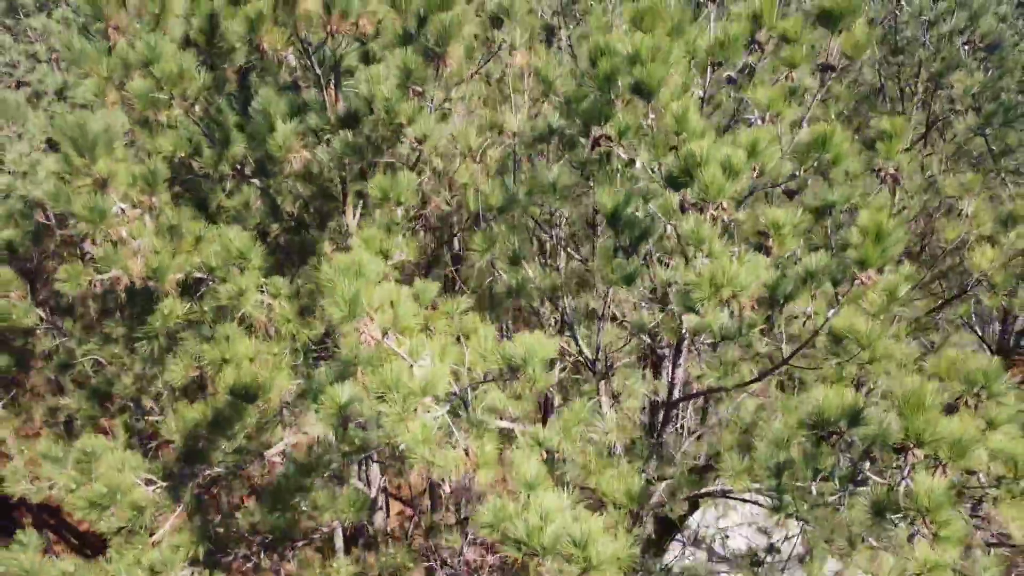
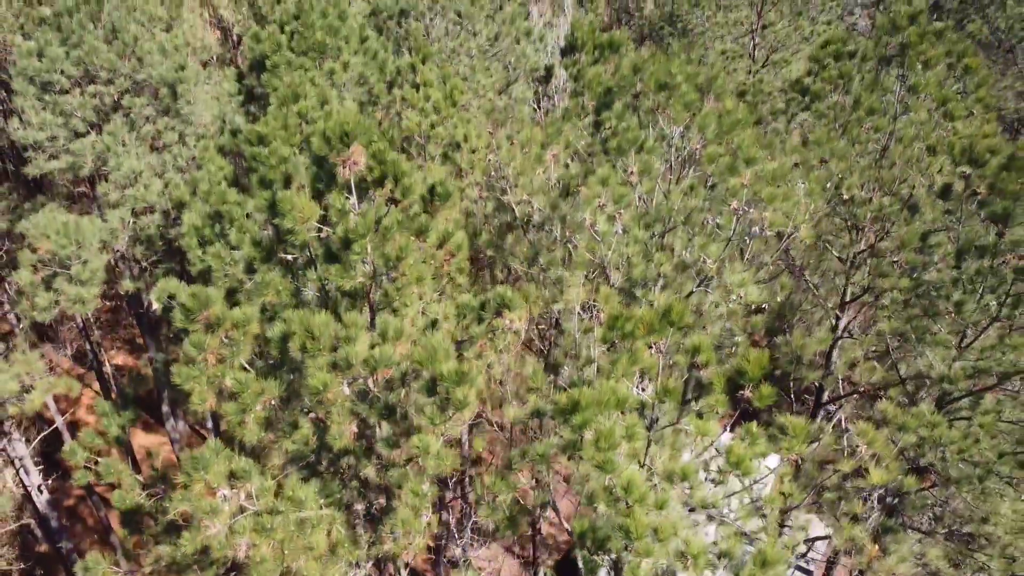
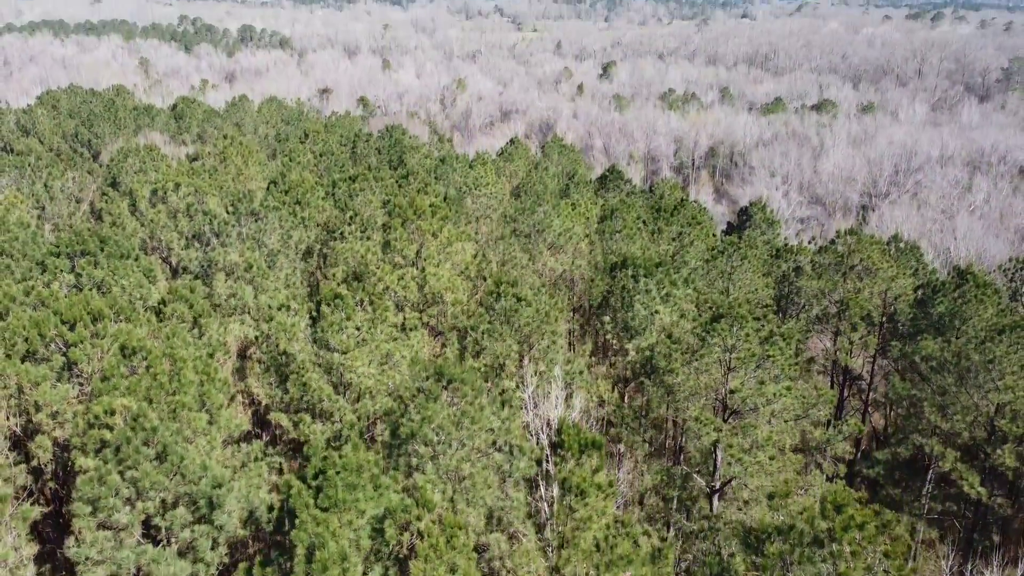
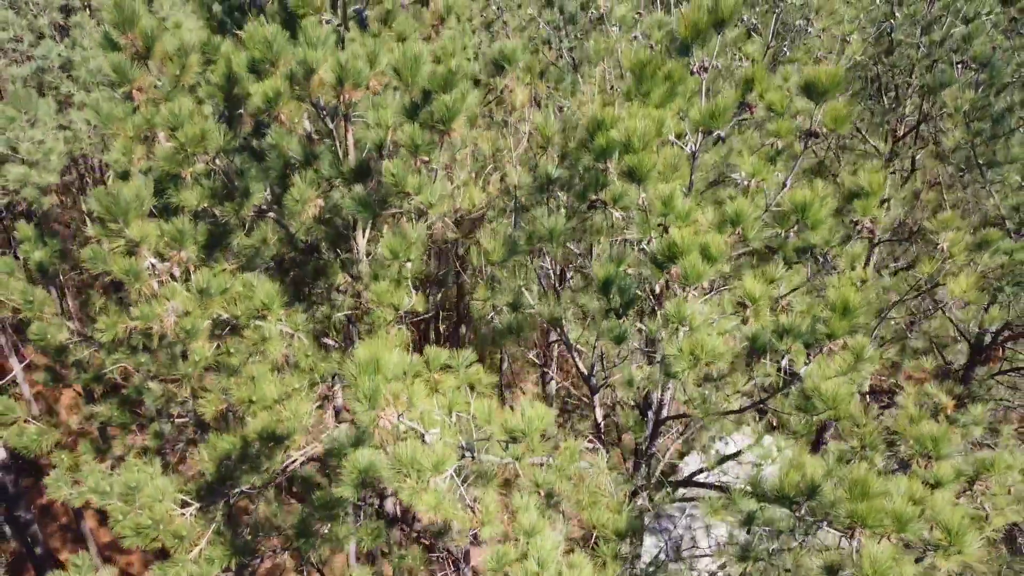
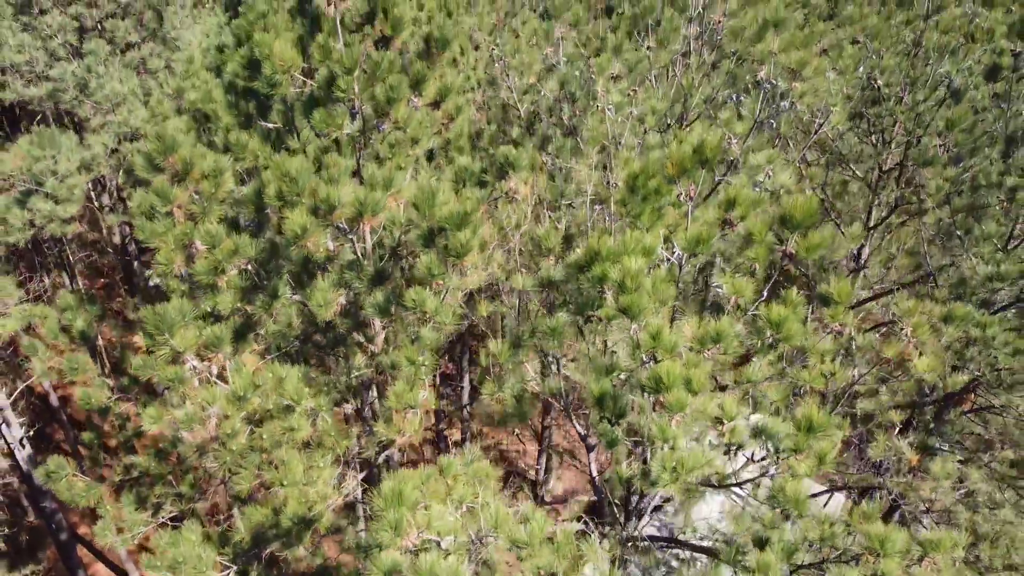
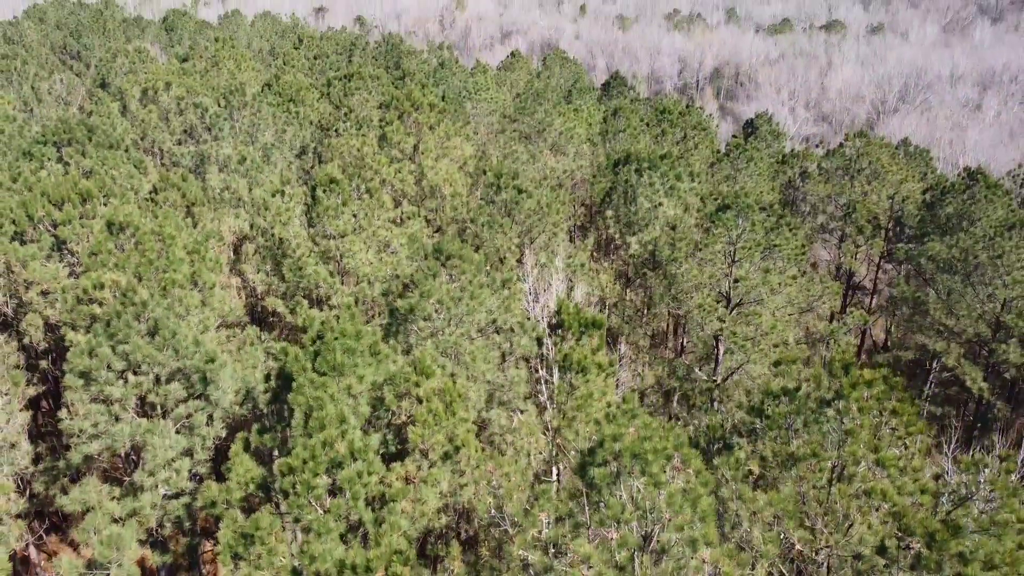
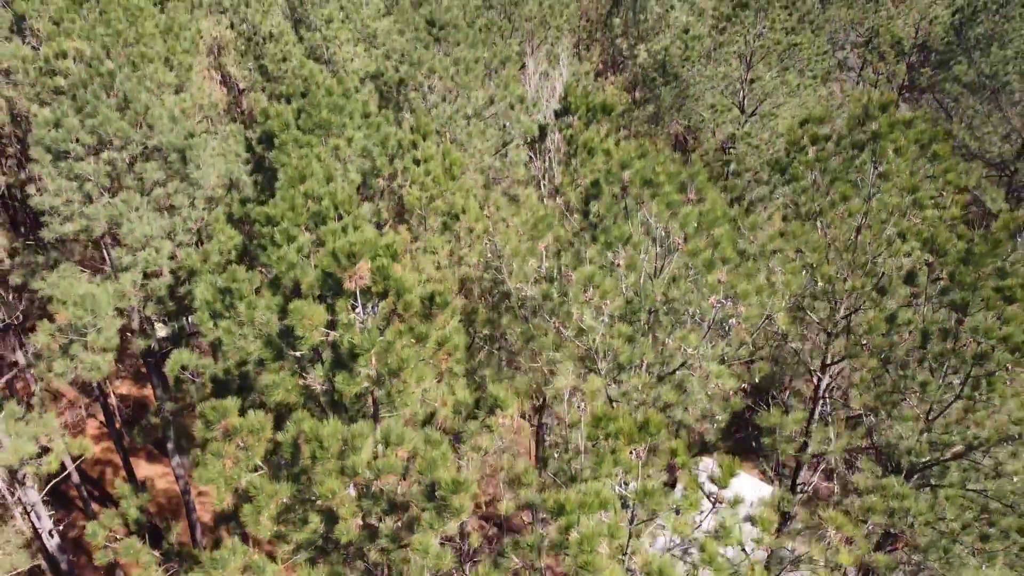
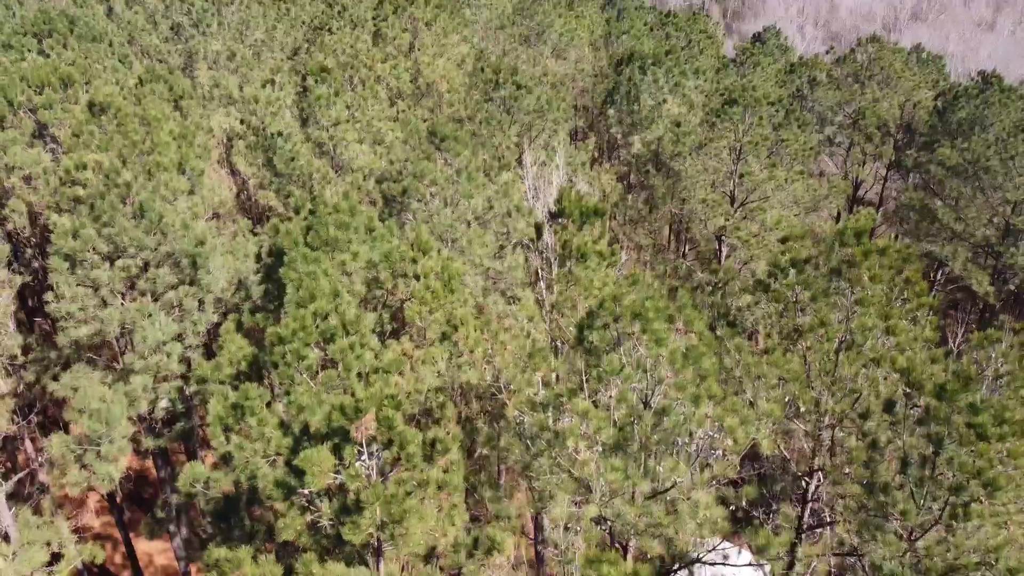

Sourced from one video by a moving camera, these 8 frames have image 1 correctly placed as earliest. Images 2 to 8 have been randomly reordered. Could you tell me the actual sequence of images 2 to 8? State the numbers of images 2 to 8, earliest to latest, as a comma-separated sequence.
4, 5, 2, 7, 8, 6, 3
